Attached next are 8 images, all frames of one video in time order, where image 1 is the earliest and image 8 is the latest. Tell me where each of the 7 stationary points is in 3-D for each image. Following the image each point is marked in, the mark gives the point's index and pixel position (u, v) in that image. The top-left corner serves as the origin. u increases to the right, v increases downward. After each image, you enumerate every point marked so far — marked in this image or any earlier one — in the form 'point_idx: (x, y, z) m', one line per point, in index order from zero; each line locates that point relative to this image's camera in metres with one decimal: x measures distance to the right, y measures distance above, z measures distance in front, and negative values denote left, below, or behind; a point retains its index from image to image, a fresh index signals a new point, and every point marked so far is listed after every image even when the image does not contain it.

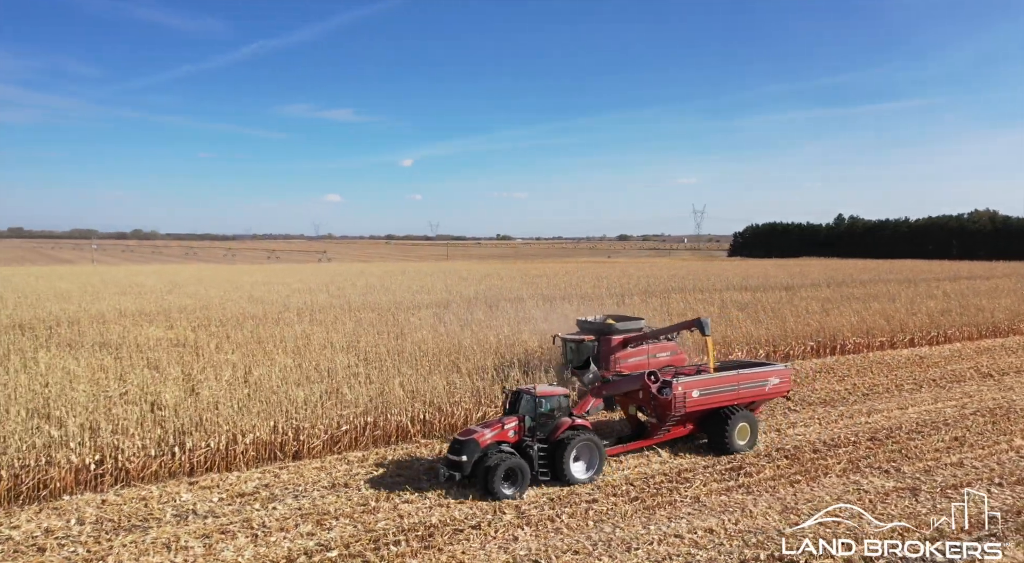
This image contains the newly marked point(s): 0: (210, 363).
0: (-5.3, -1.4, +12.8) m
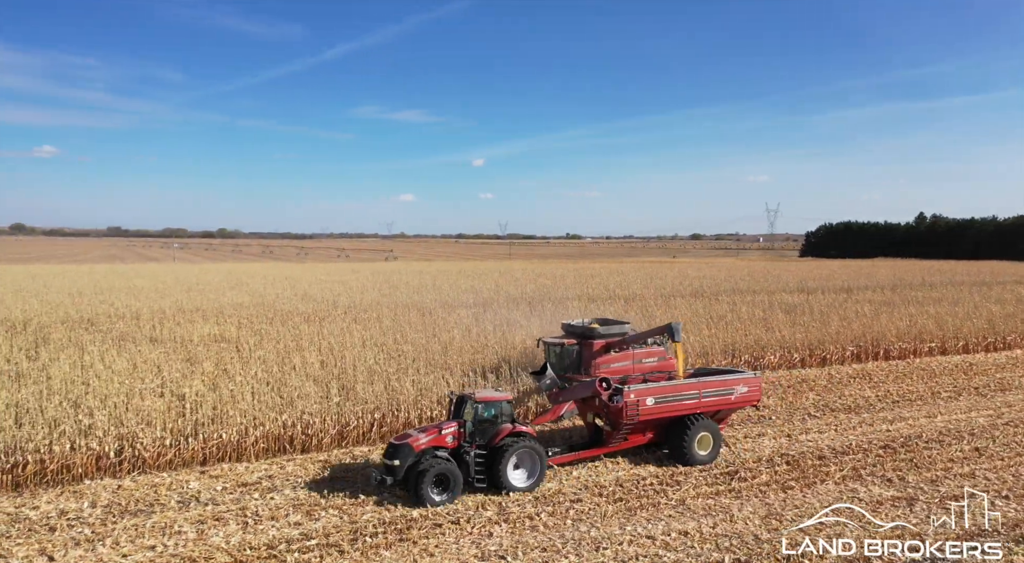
0: (-4.9, -1.4, +13.3) m
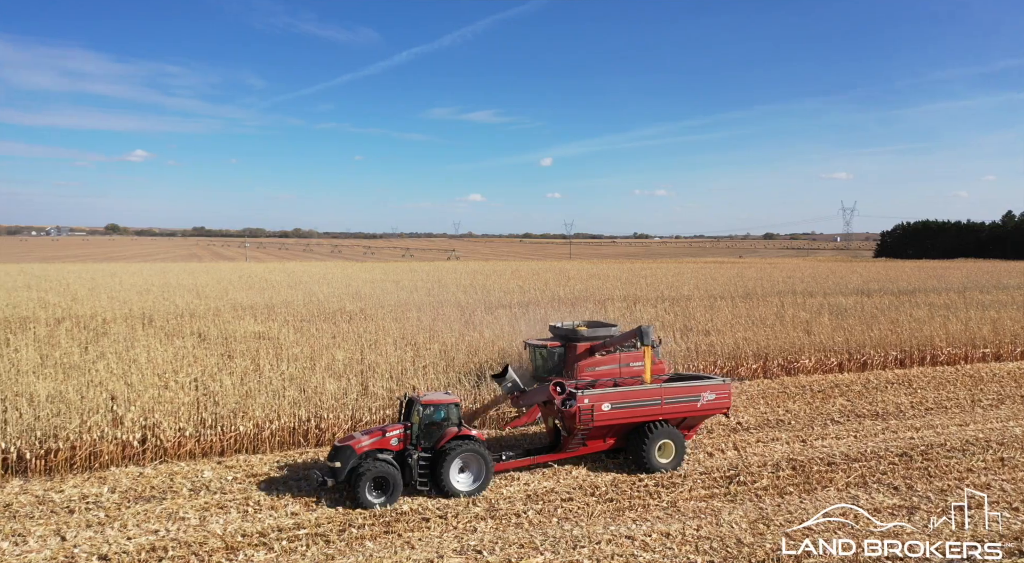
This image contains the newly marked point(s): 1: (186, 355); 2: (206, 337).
0: (-4.4, -1.4, +13.8) m
1: (-6.3, -1.4, +14.2) m
2: (-7.3, -1.3, +17.4) m
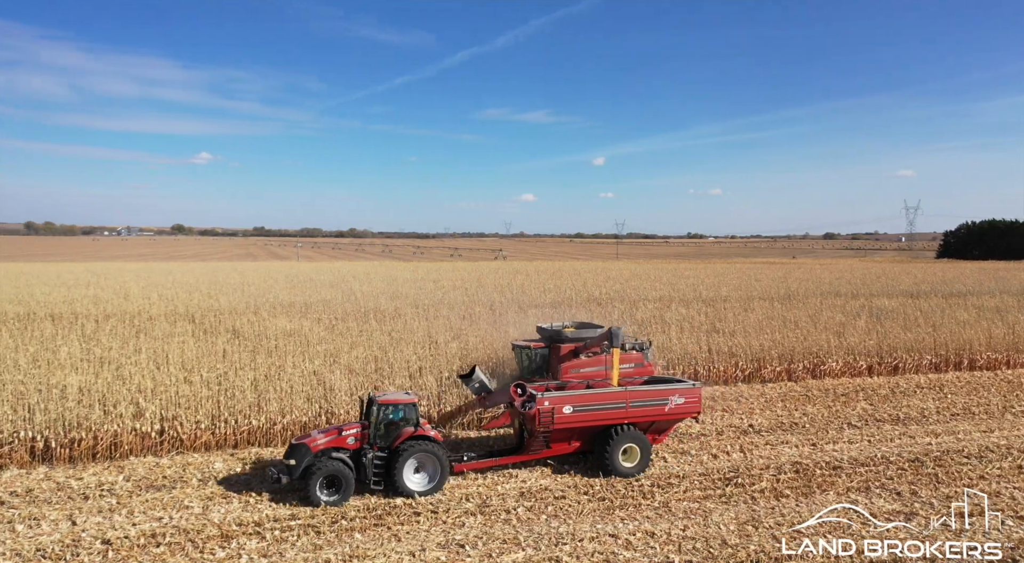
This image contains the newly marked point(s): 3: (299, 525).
0: (-4.0, -1.3, +14.2) m
1: (-5.9, -1.4, +14.6) m
2: (-6.7, -1.3, +18.0) m
3: (-1.8, -2.1, +6.2) m
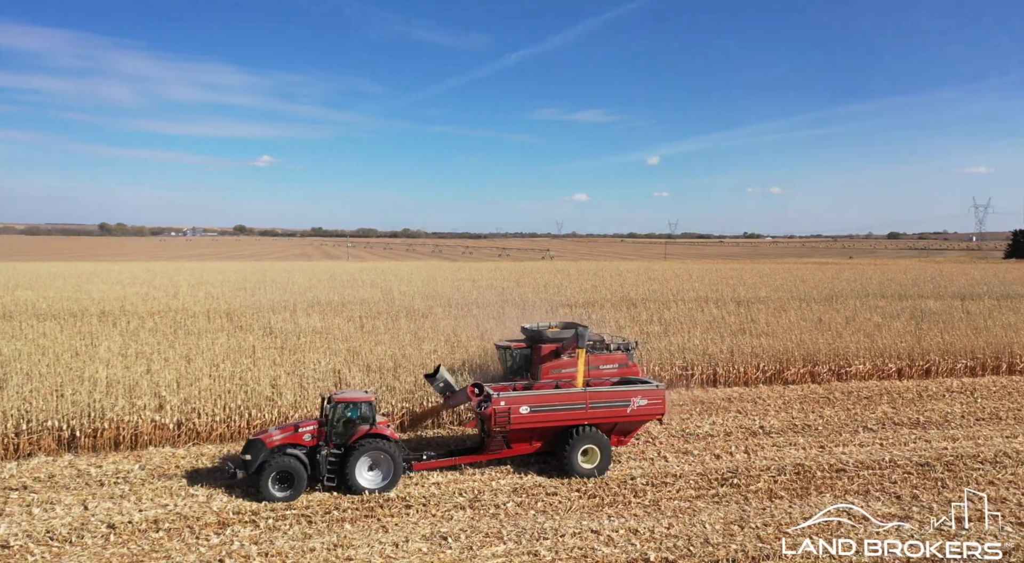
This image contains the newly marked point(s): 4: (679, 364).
0: (-3.7, -1.3, +14.5) m
1: (-5.5, -1.4, +15.1) m
2: (-6.1, -1.2, +18.5) m
3: (-1.9, -2.0, +6.4) m
4: (+3.2, -1.6, +13.9) m
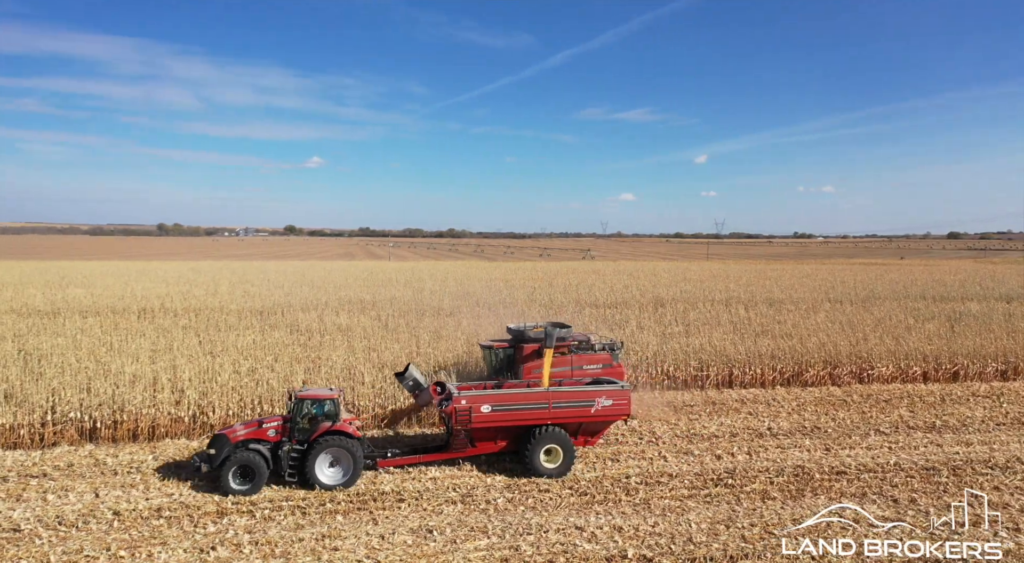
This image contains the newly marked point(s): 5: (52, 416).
0: (-3.3, -1.3, +14.8) m
1: (-5.2, -1.3, +15.5) m
2: (-5.6, -1.2, +18.9) m
3: (-2.0, -2.0, +6.6) m
4: (+3.5, -1.6, +13.9) m
5: (-5.9, -1.7, +9.4) m
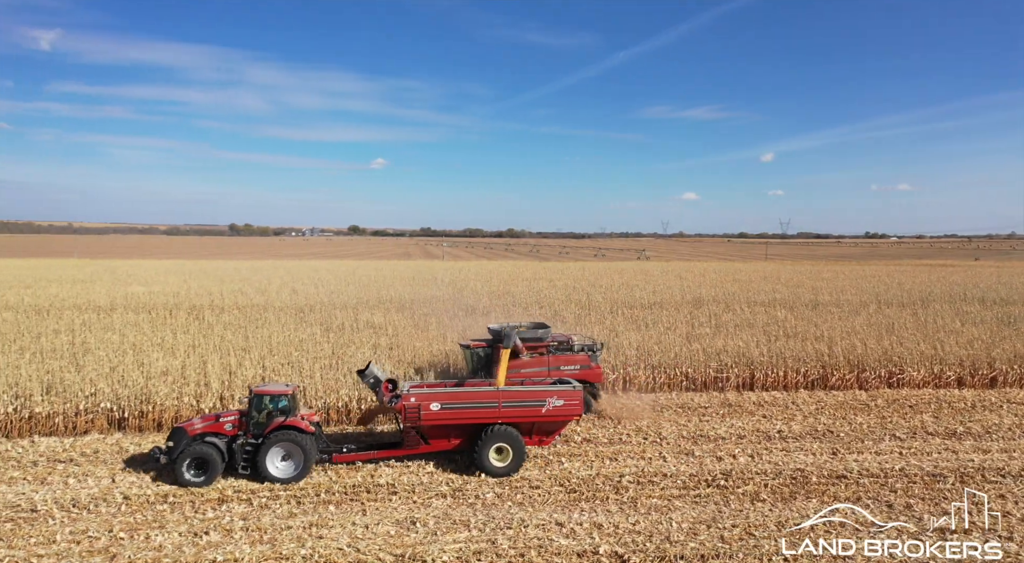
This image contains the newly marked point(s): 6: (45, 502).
0: (-2.9, -1.3, +15.2) m
1: (-4.6, -1.3, +16.0) m
2: (-4.8, -1.2, +19.4) m
3: (-2.1, -2.0, +6.9) m
4: (+3.9, -1.6, +13.7) m
5: (-5.8, -1.7, +10.0) m
6: (-4.3, -2.0, +6.8) m
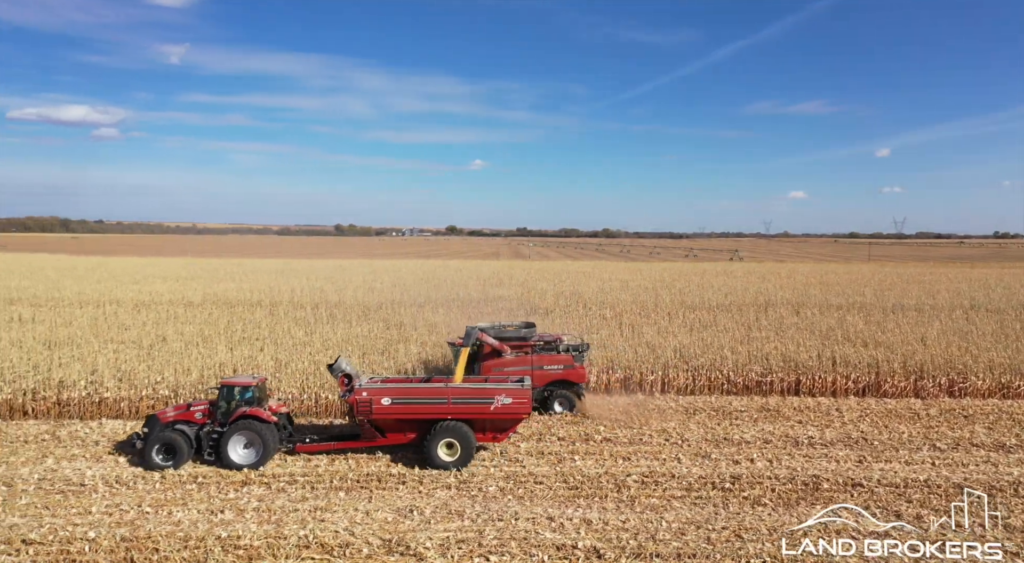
0: (-1.9, -1.3, +15.7) m
1: (-3.5, -1.3, +16.7) m
2: (-3.3, -1.2, +20.1) m
3: (-2.1, -2.0, +7.4) m
4: (+4.6, -1.6, +13.5) m
5: (-5.4, -1.7, +10.9) m
6: (-4.3, -2.0, +7.5) m
